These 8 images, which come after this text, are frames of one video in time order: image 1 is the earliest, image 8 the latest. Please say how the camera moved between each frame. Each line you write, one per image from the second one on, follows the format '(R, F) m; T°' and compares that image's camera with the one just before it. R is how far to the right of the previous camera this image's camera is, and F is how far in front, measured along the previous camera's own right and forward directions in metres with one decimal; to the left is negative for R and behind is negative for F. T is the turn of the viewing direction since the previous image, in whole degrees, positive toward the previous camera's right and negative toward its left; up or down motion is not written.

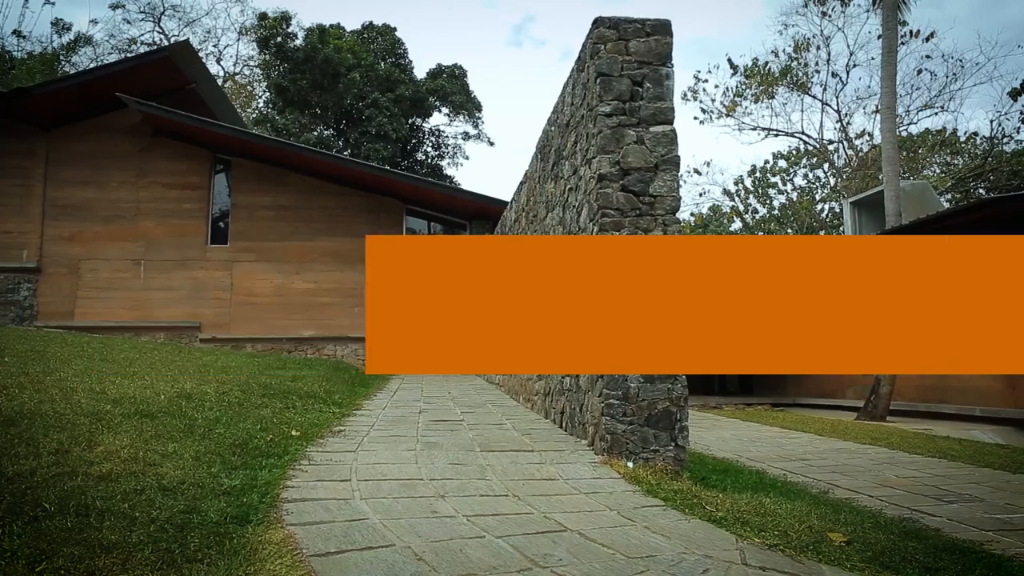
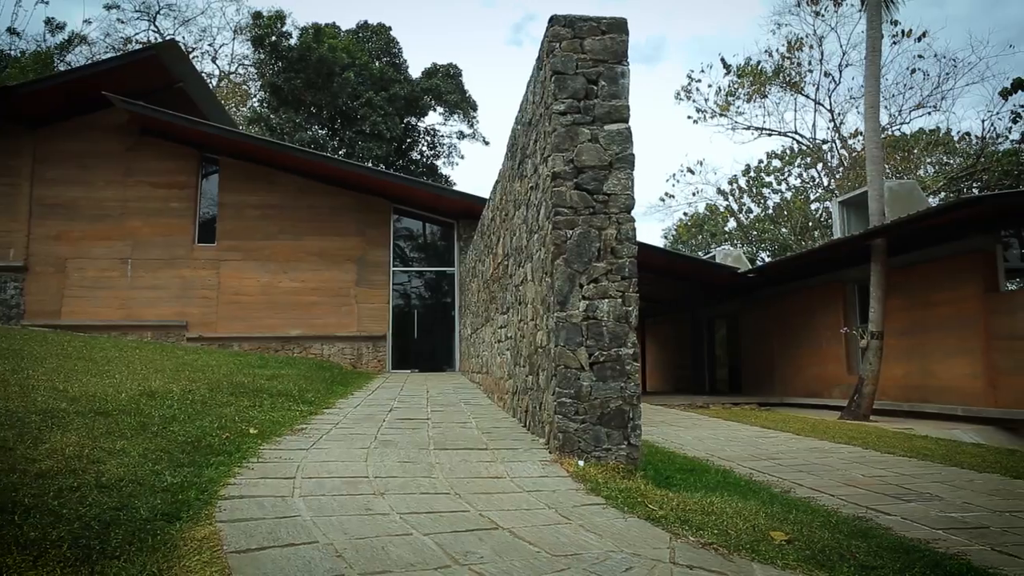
(+0.2, 0.0) m; 0°
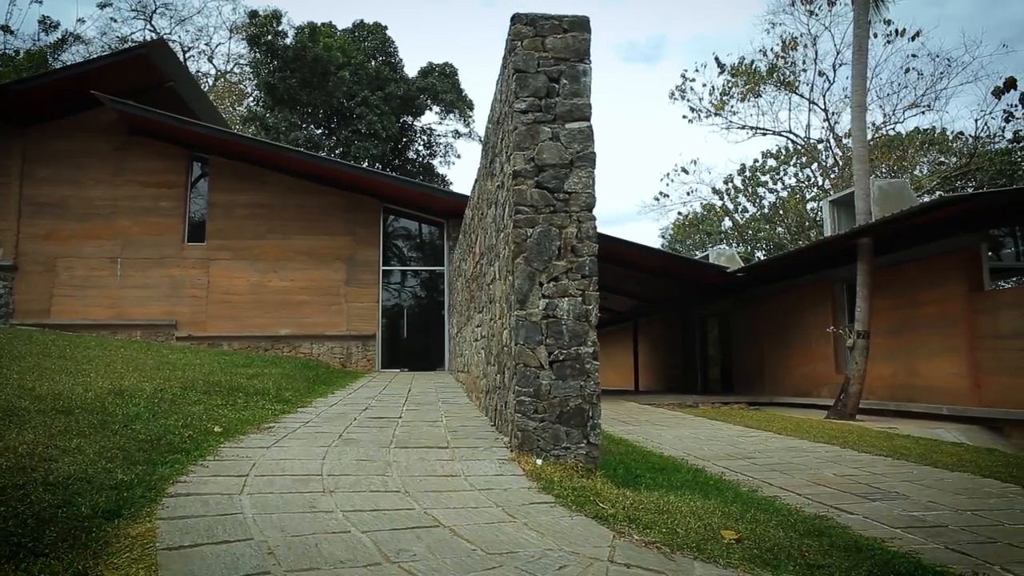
(+0.2, 0.0) m; 0°
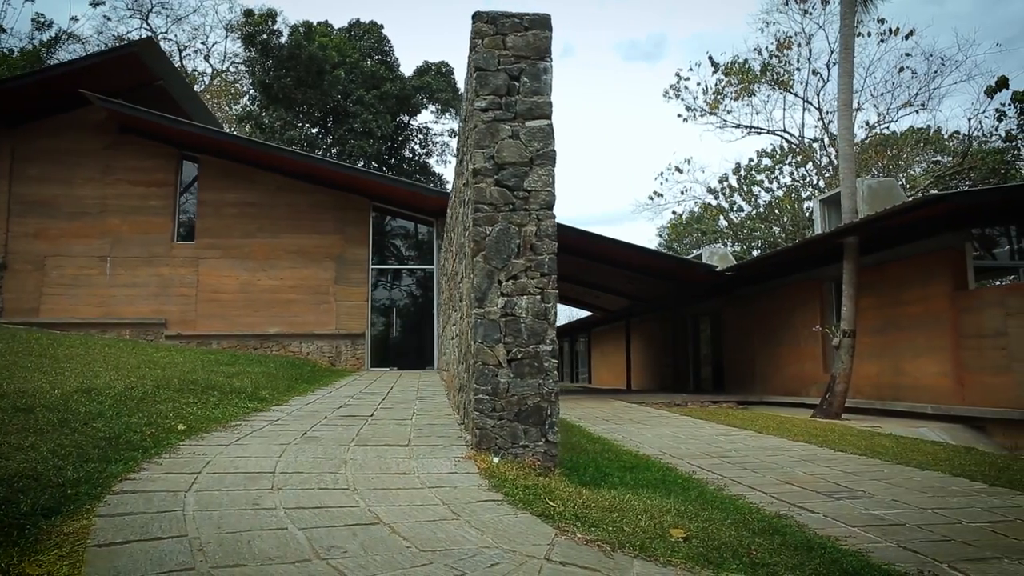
(+0.2, 0.0) m; 0°
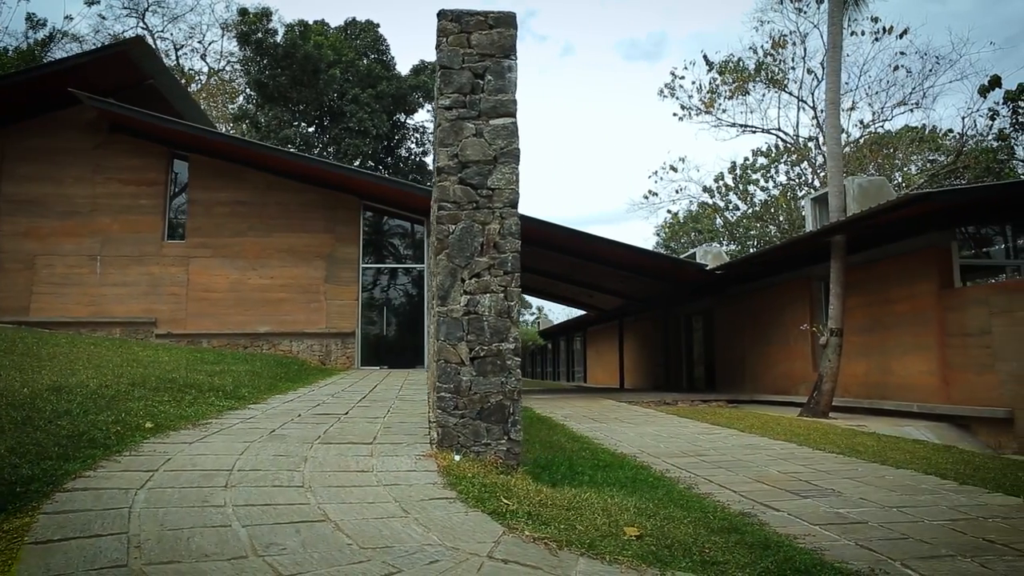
(+0.2, 0.0) m; 0°
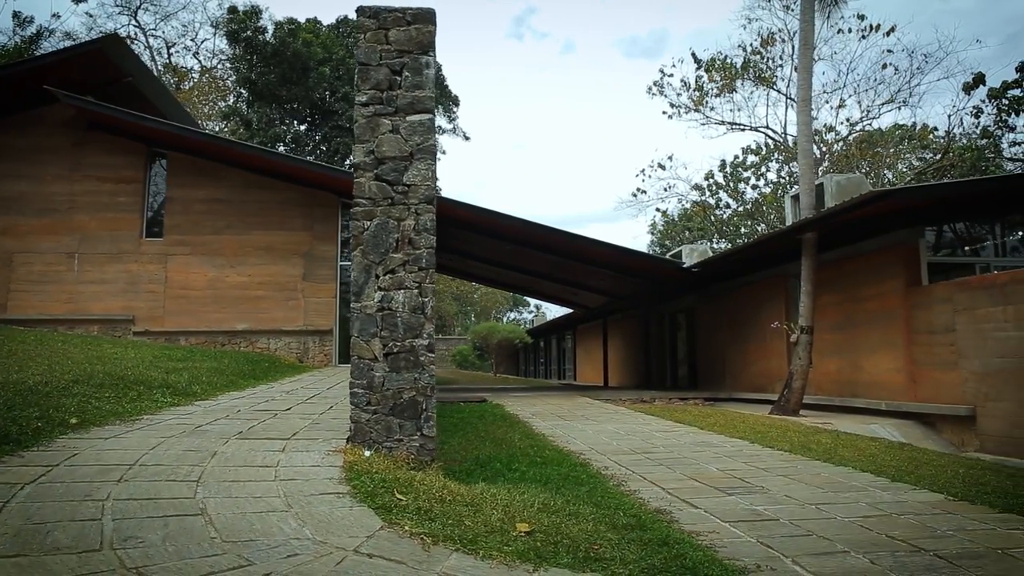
(+0.4, 0.0) m; 0°
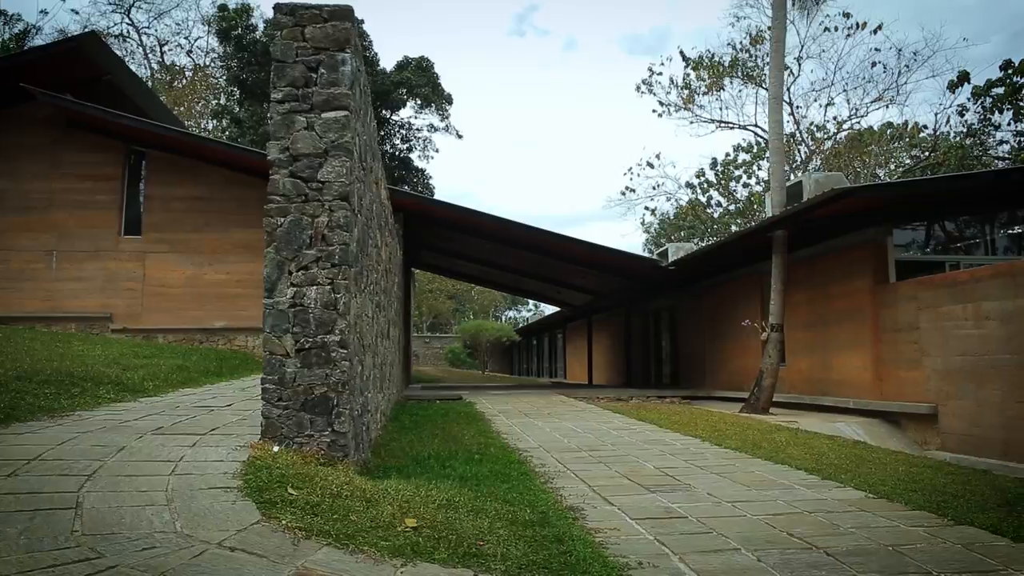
(+0.5, 0.0) m; 0°
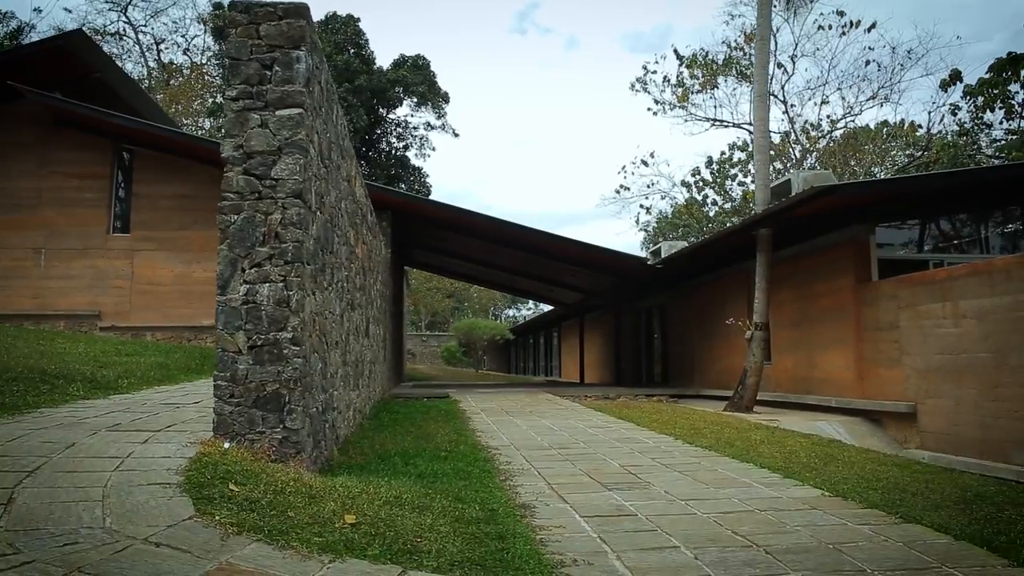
(+0.3, 0.0) m; 0°
